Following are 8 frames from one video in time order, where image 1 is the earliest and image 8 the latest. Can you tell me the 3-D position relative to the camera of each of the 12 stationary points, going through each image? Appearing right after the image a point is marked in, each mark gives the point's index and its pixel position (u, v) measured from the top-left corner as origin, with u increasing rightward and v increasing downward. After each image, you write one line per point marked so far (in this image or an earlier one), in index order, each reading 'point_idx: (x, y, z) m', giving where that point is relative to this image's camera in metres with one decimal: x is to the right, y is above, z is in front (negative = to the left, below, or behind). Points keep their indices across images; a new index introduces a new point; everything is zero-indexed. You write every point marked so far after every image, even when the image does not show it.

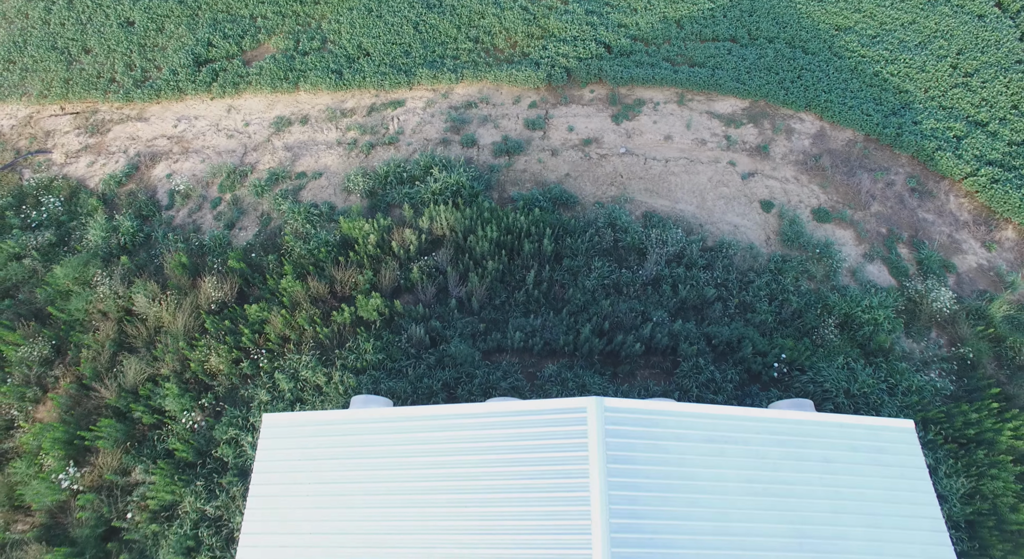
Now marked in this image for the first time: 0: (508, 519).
0: (0.0, -2.5, +5.9) m
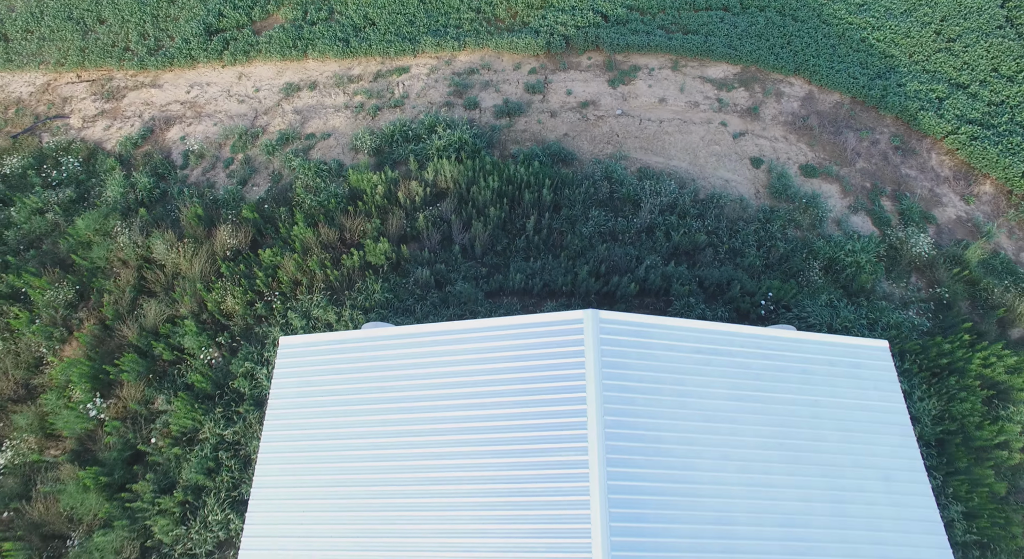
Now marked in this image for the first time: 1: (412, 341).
0: (0.0, -1.6, +6.4) m
1: (-1.2, -0.7, +7.1) m
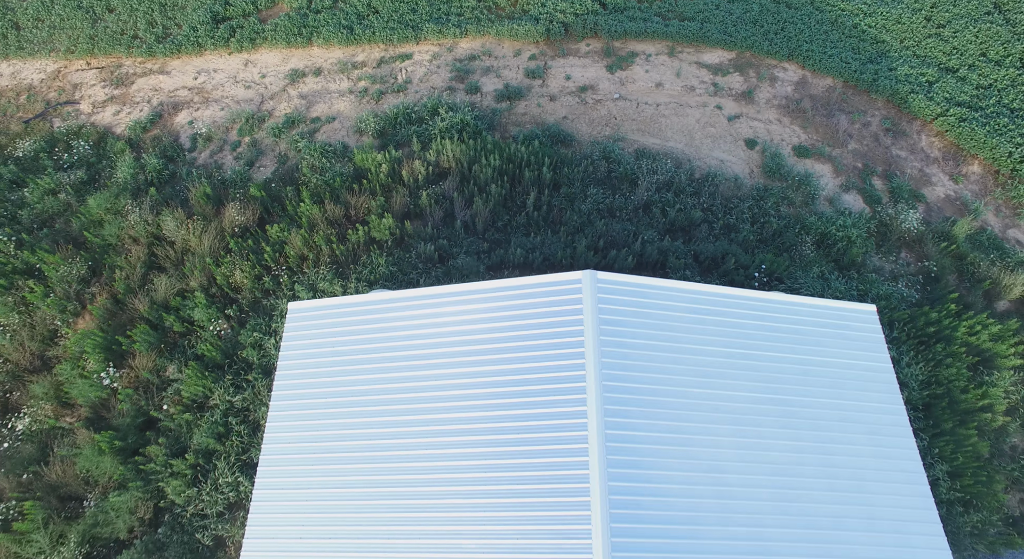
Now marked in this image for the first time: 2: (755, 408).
0: (0.0, -1.1, +6.7) m
1: (-1.2, -0.3, +7.4) m
2: (+2.9, -1.5, +6.6) m
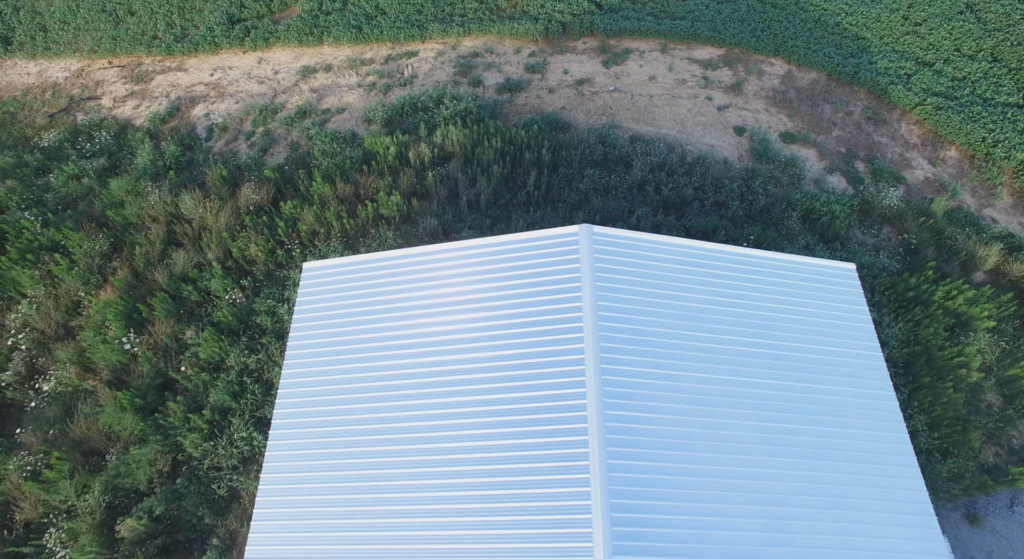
0: (0.0, -0.5, +7.2) m
1: (-1.2, +0.3, +7.9) m
2: (+2.9, -0.9, +7.1) m
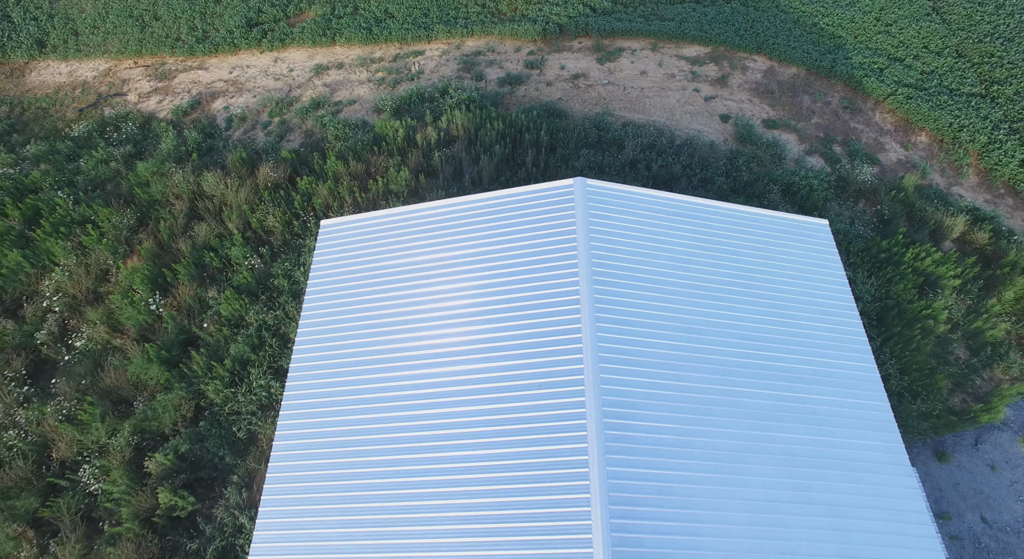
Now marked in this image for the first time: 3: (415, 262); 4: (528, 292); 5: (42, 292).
0: (0.0, +0.2, +7.9) m
1: (-1.2, +1.0, +8.7) m
2: (+2.9, -0.1, +7.8) m
3: (-1.4, +0.2, +8.3) m
4: (+0.2, -0.2, +7.7) m
5: (-8.8, -0.3, +10.6) m
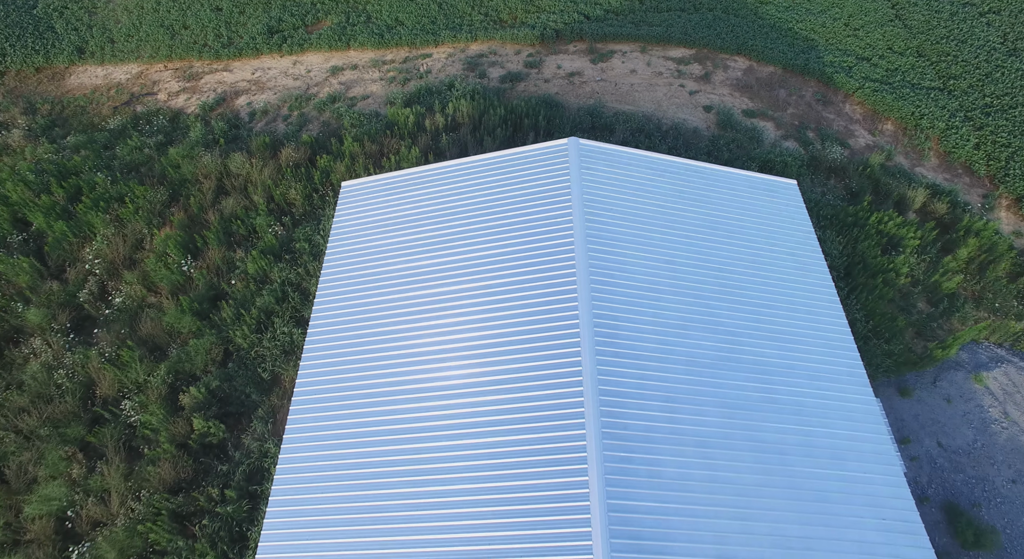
0: (0.0, +1.0, +8.9) m
1: (-1.2, +1.8, +9.7) m
2: (+2.9, +0.7, +8.8) m
3: (-1.4, +1.0, +9.3) m
4: (+0.2, +0.7, +8.7) m
5: (-8.8, +0.4, +11.6) m
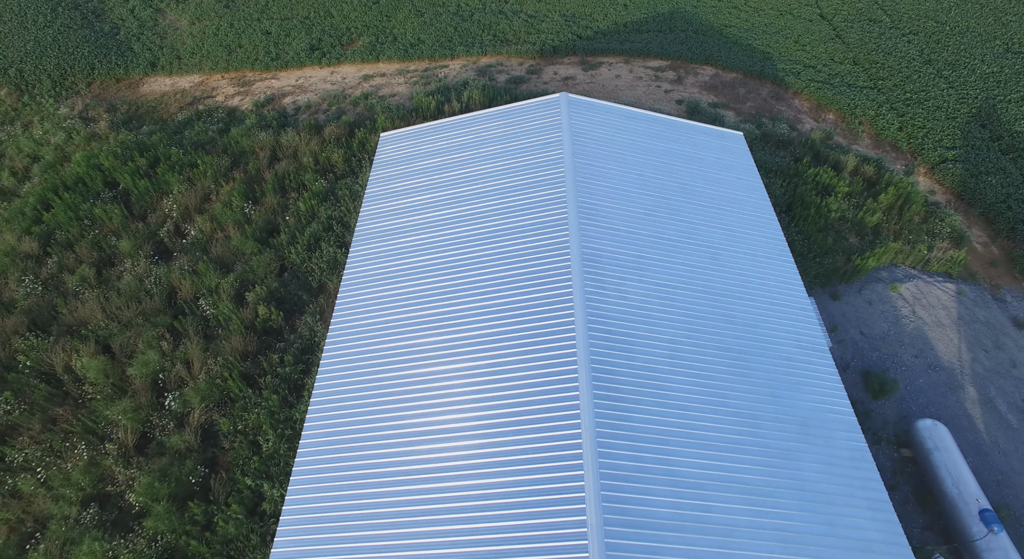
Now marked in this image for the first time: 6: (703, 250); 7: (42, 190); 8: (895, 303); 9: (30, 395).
0: (+0.1, +2.6, +11.4) m
1: (-1.1, +3.3, +12.3) m
2: (+3.0, +2.3, +11.3) m
3: (-1.4, +2.6, +11.9) m
4: (+0.3, +2.3, +11.2) m
5: (-8.7, +1.8, +14.1) m
6: (+3.2, +0.5, +9.9) m
7: (-12.1, +2.3, +14.6) m
8: (+7.8, -0.5, +11.5) m
9: (-8.8, -2.1, +10.4) m
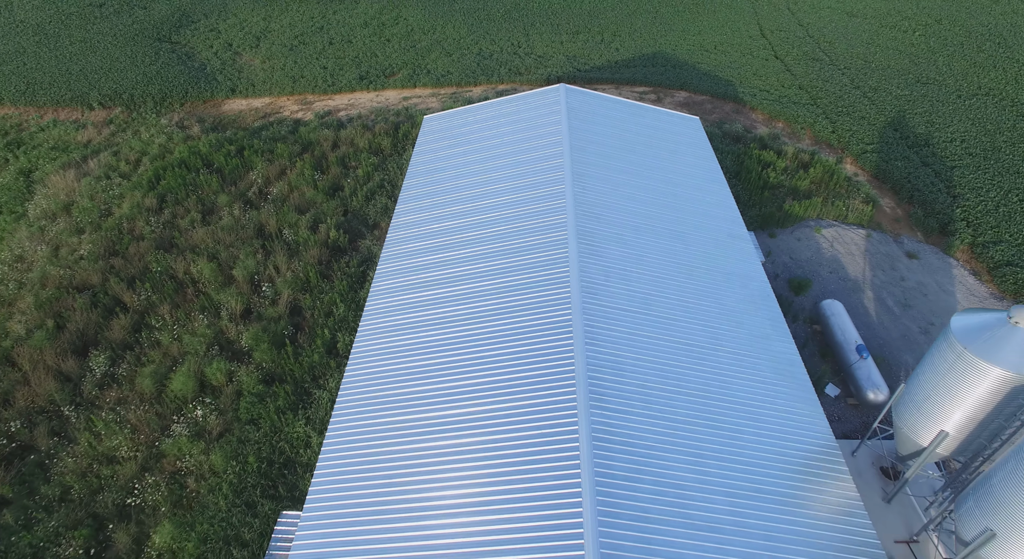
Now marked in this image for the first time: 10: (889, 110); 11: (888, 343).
0: (+0.4, +4.2, +15.4) m
1: (-0.8, +4.8, +16.4) m
2: (+3.2, +3.9, +15.2) m
3: (-1.1, +4.2, +15.9) m
4: (+0.5, +4.0, +15.1) m
5: (-8.4, +3.3, +18.1) m
6: (+3.5, +2.2, +13.5) m
7: (-11.8, +3.7, +18.7) m
8: (+8.0, +1.0, +15.0) m
9: (-8.6, -0.2, +13.9) m
10: (+13.3, +6.0, +19.8) m
11: (+8.1, -1.4, +12.3) m
